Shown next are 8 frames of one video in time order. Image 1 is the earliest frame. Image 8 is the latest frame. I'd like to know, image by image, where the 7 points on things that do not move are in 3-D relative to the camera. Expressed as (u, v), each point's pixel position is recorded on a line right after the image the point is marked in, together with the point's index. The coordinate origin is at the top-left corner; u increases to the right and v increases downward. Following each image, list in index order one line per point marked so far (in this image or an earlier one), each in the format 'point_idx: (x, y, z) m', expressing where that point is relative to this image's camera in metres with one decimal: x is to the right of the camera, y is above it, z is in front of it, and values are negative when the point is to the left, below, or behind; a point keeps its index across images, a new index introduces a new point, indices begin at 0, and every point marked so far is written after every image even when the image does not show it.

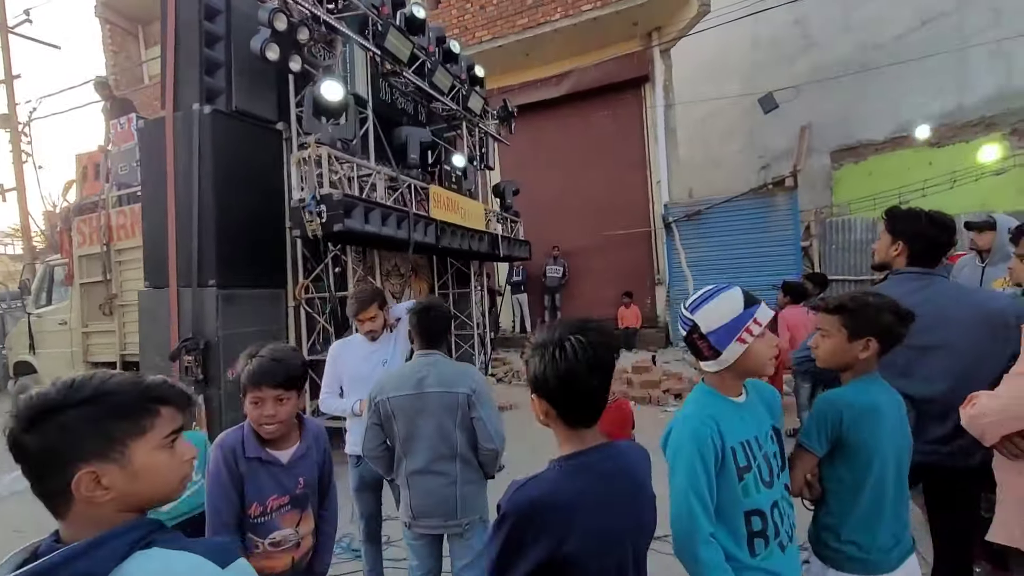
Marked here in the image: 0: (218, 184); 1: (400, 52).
0: (-2.9, +1.0, +4.7) m
1: (-1.4, +3.0, +6.1) m
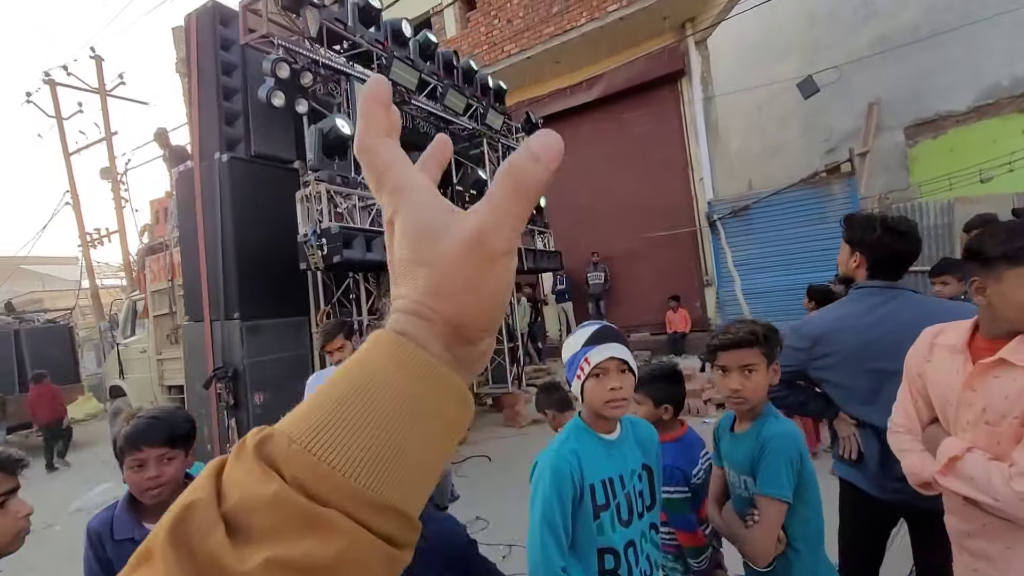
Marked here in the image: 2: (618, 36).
0: (-2.9, +0.6, +5.1) m
1: (-1.4, +2.7, +6.3) m
2: (+2.4, +5.7, +11.1) m
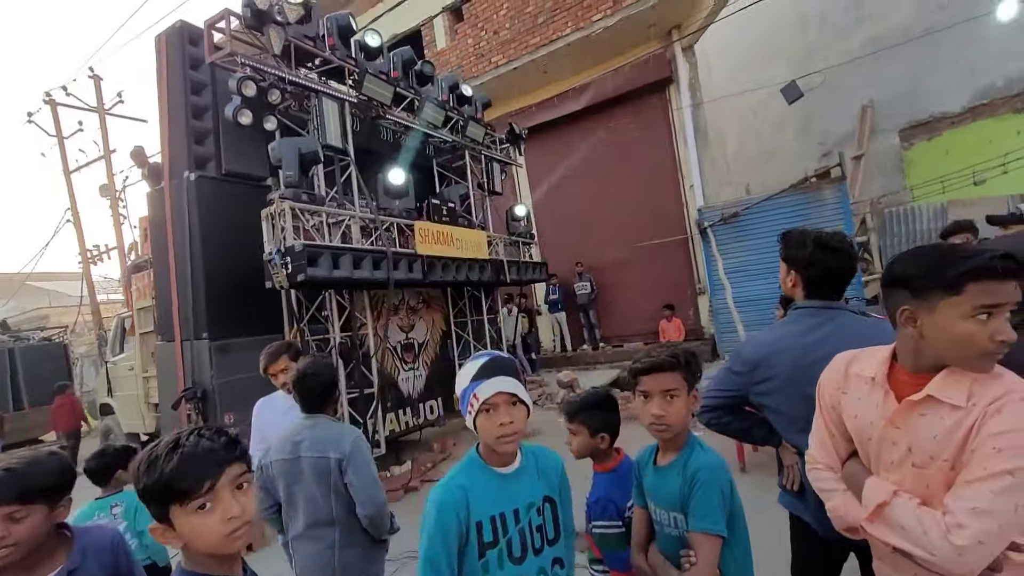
0: (-3.2, +0.4, +5.1) m
1: (-1.7, +2.5, +6.3) m
2: (+2.1, +5.5, +11.1) m
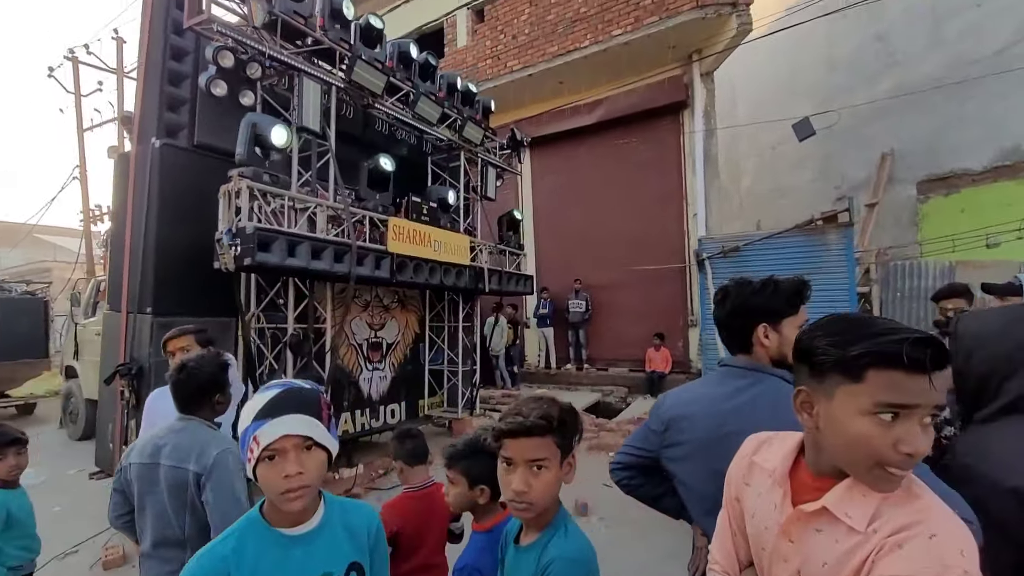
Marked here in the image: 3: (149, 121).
0: (-3.5, +0.7, +4.9) m
1: (-1.8, +2.5, +6.1) m
2: (+2.4, +5.0, +10.8) m
3: (-3.7, +1.7, +5.0) m
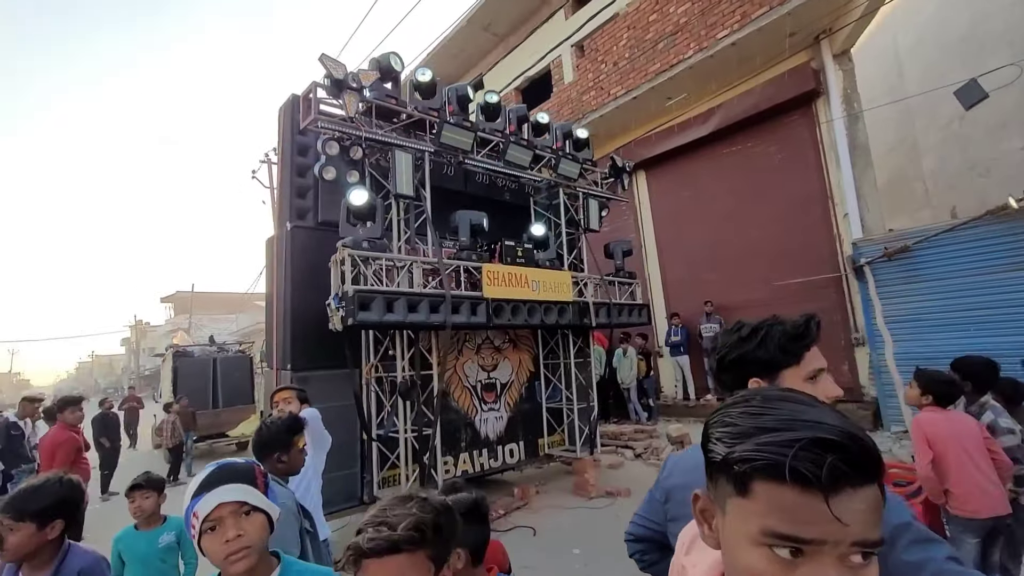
0: (-2.6, 0.0, +5.8) m
1: (-0.7, +2.0, +6.5) m
2: (+4.5, +4.6, +10.0) m
3: (-2.8, +1.0, +6.0) m
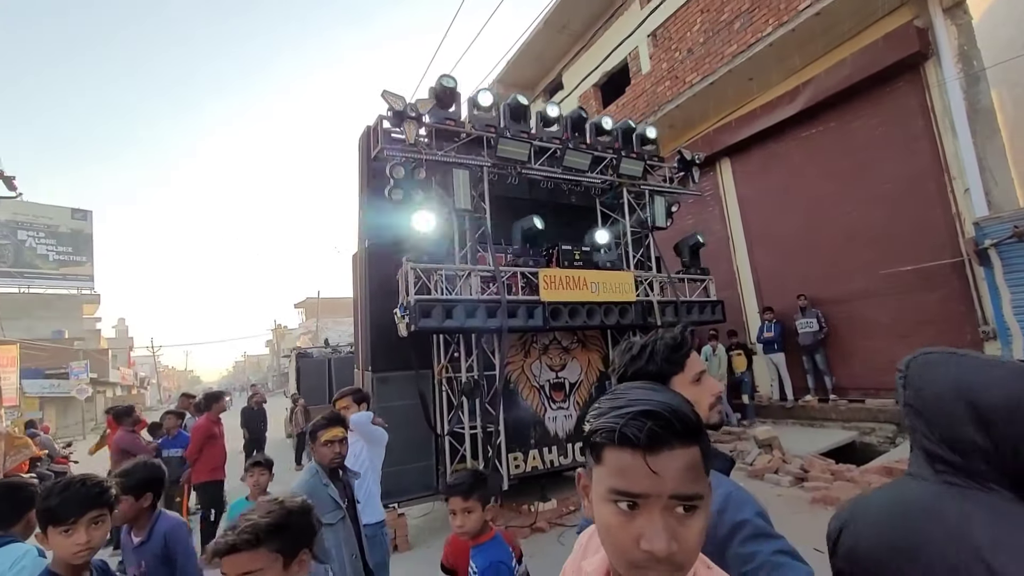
0: (-1.9, -0.1, +6.5) m
1: (0.0, +1.9, +6.9) m
2: (+5.8, +4.8, +9.2) m
3: (-2.1, +0.8, +6.8) m
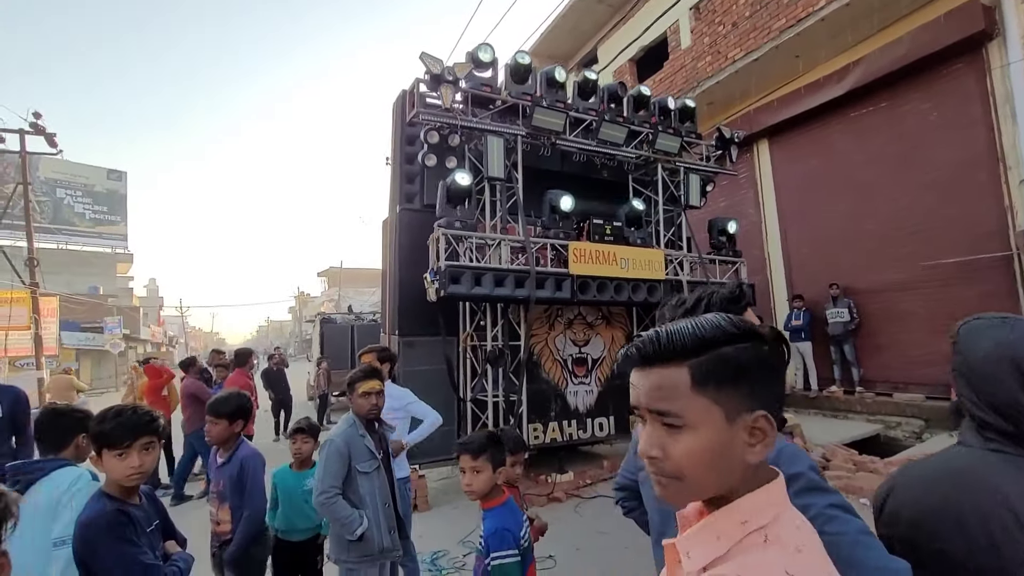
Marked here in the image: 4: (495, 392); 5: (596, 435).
0: (-1.5, +0.3, +6.6) m
1: (+0.5, +2.3, +6.7) m
2: (+6.5, +4.9, +8.7) m
3: (-1.6, +1.3, +6.8) m
4: (-0.2, -1.4, +6.4) m
5: (+1.3, -2.2, +7.5) m
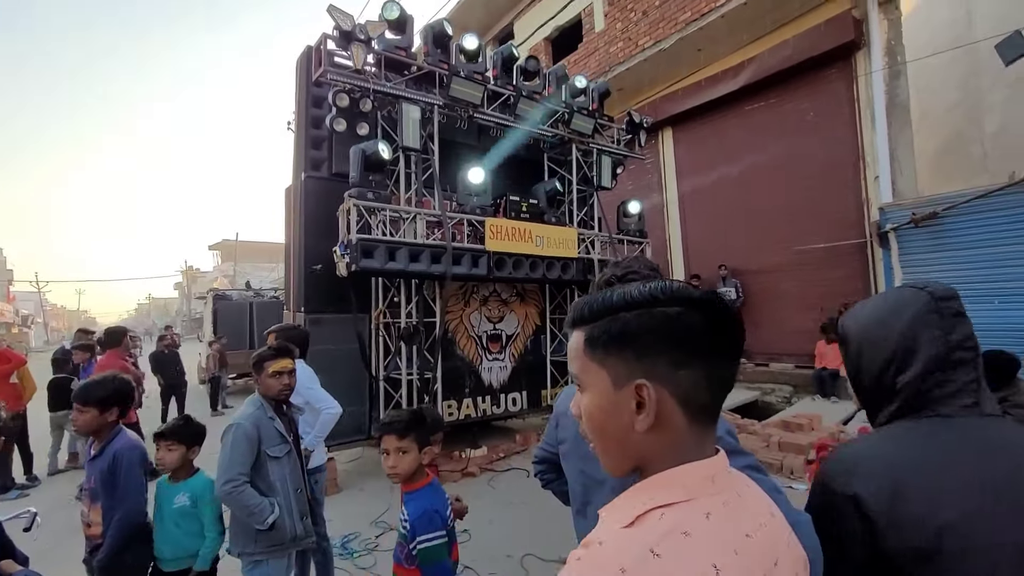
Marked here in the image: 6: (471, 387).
0: (-2.6, +0.7, +6.1) m
1: (-0.6, +2.6, +6.6) m
2: (+4.9, +5.3, +9.4) m
3: (-2.7, +1.7, +6.3) m
4: (-1.3, -1.0, +6.3) m
5: (-0.1, -1.9, +7.7) m
6: (-0.6, -1.5, +7.2) m
